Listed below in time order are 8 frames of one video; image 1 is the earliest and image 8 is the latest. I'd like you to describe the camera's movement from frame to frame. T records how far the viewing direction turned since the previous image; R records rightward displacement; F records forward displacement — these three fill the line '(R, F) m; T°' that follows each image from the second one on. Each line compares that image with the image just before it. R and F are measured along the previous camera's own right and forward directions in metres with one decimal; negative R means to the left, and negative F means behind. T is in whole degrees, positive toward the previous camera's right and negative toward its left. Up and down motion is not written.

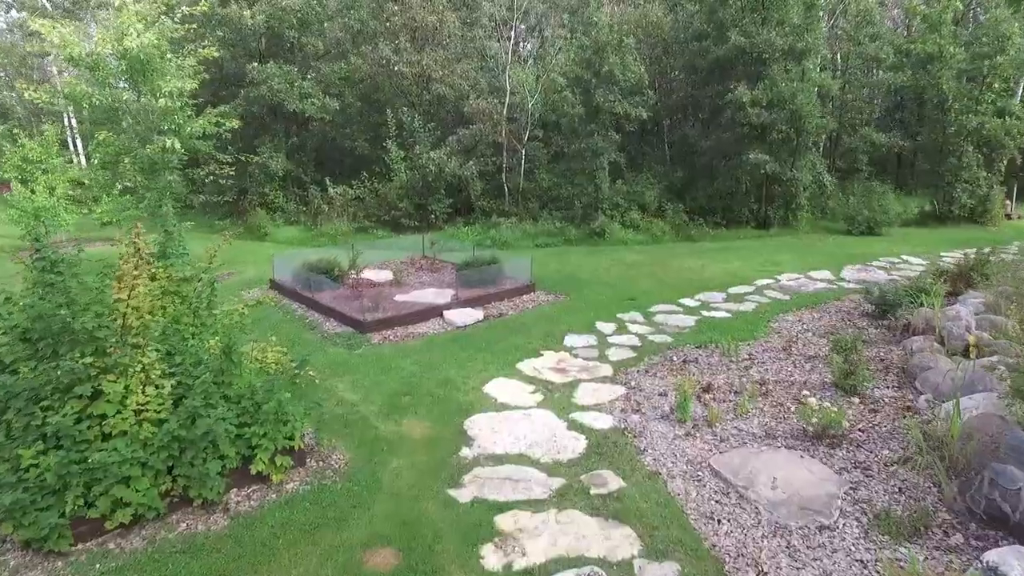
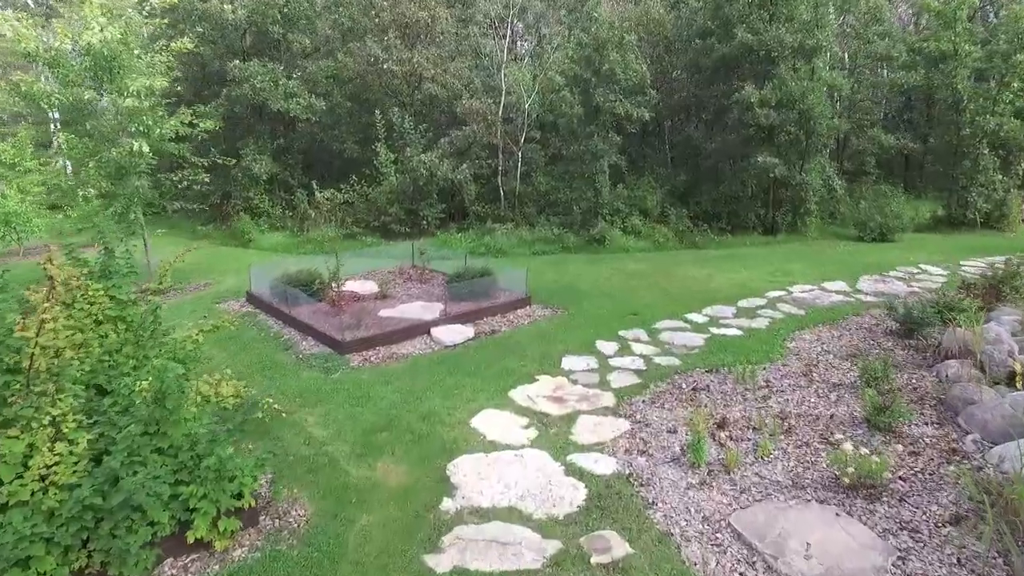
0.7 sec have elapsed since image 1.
(+0.1, +0.5) m; 0°
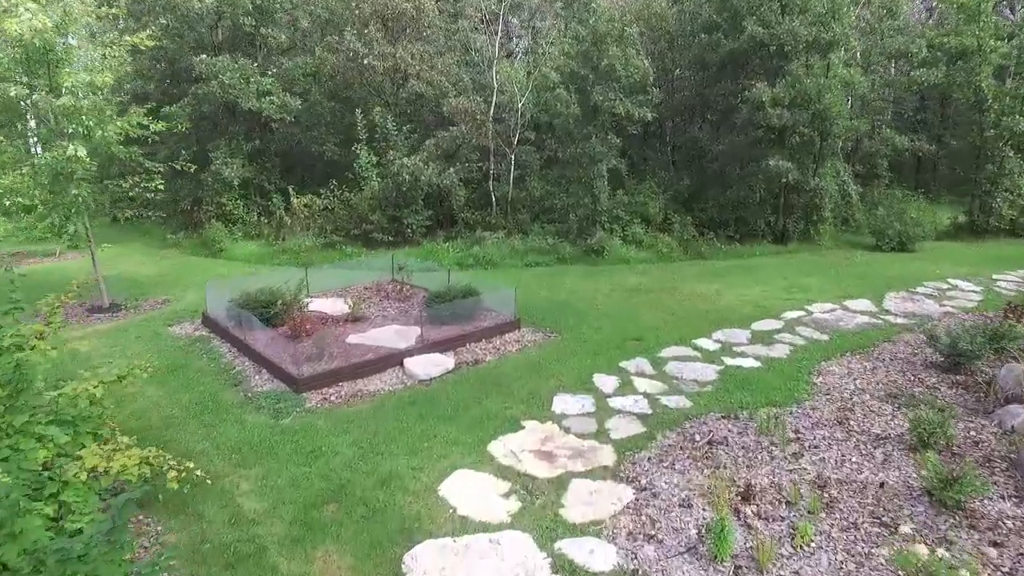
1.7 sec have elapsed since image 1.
(+0.1, +0.8) m; 0°
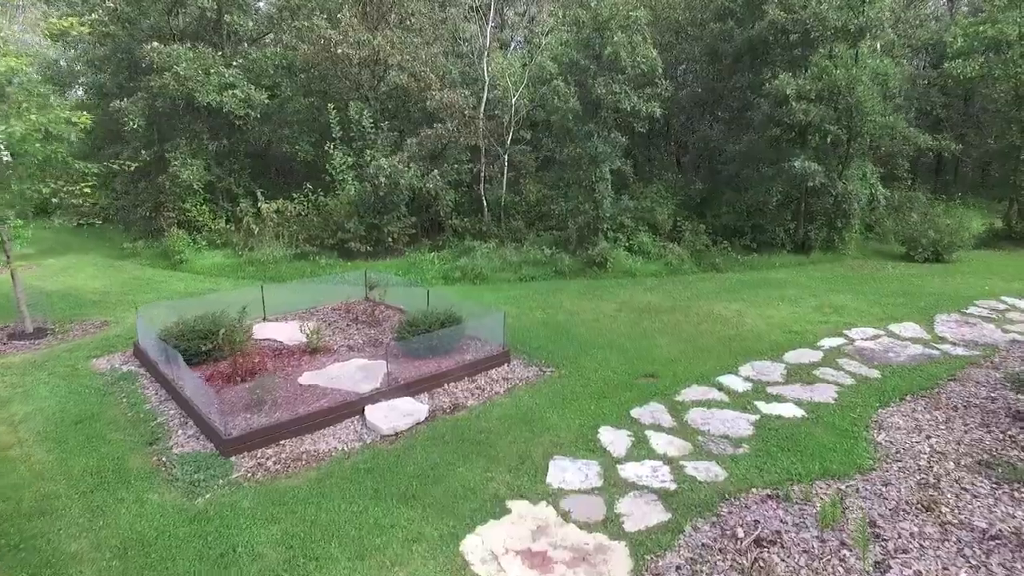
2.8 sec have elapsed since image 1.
(+0.1, +1.1) m; 0°
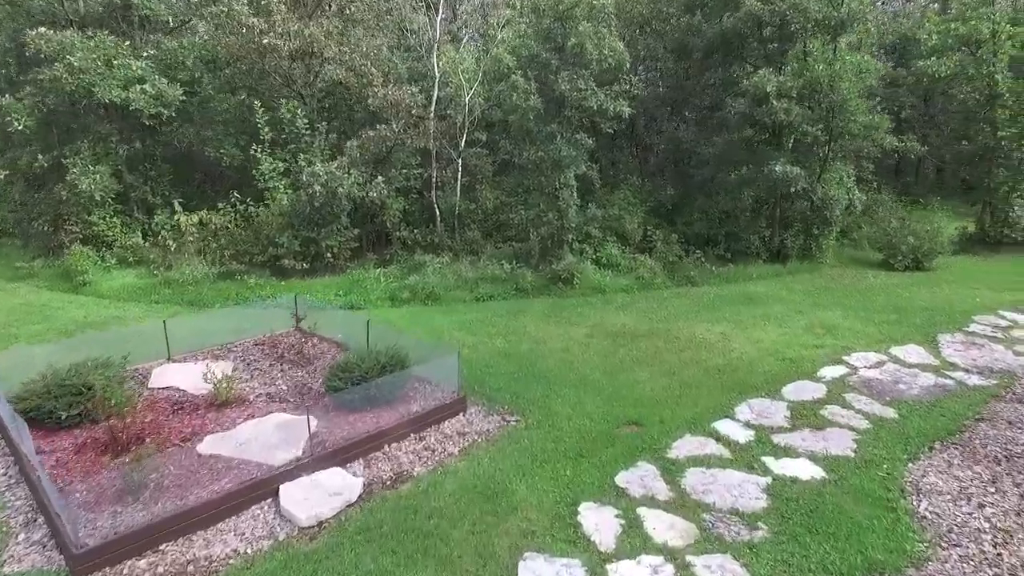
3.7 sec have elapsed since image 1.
(0.0, +0.9) m; +4°
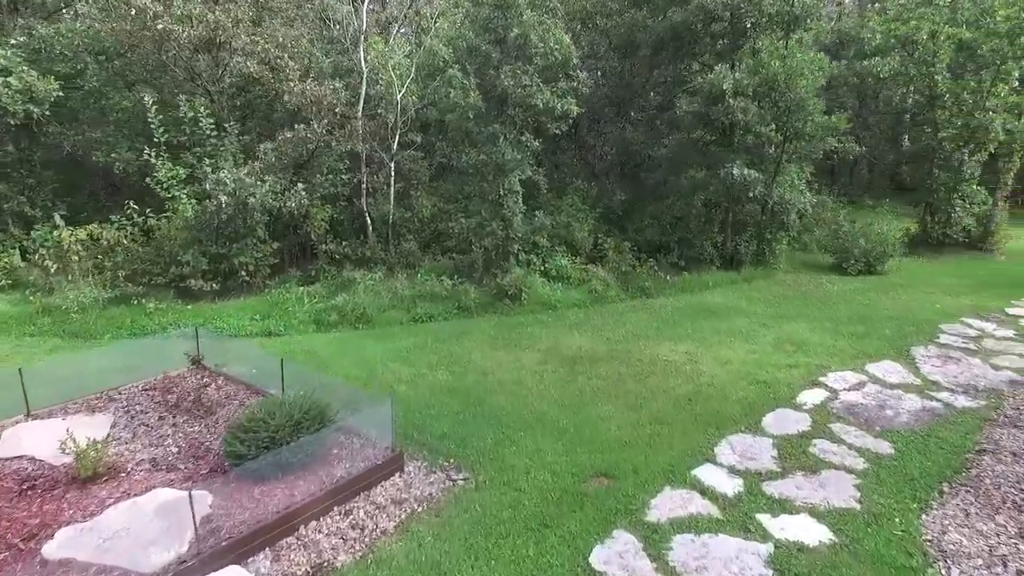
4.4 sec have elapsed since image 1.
(0.0, +0.8) m; +6°
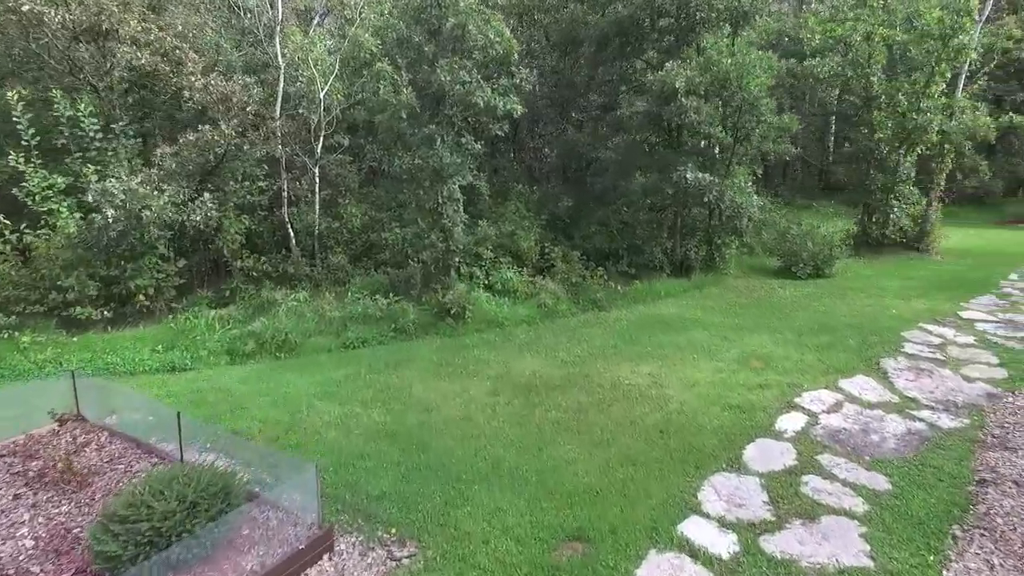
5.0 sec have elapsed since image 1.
(-0.1, +0.7) m; +6°
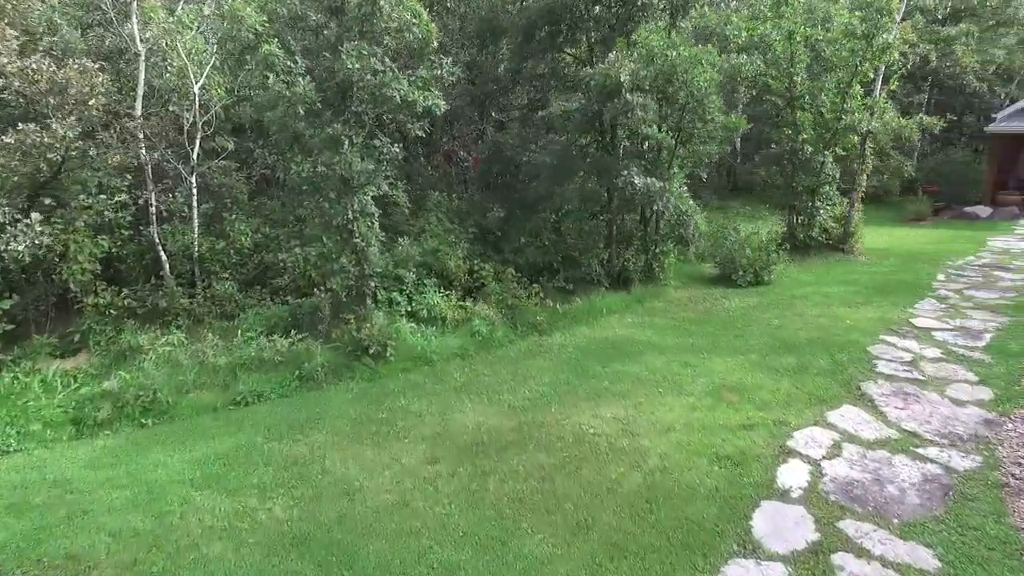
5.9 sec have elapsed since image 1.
(-0.2, +1.0) m; +9°
